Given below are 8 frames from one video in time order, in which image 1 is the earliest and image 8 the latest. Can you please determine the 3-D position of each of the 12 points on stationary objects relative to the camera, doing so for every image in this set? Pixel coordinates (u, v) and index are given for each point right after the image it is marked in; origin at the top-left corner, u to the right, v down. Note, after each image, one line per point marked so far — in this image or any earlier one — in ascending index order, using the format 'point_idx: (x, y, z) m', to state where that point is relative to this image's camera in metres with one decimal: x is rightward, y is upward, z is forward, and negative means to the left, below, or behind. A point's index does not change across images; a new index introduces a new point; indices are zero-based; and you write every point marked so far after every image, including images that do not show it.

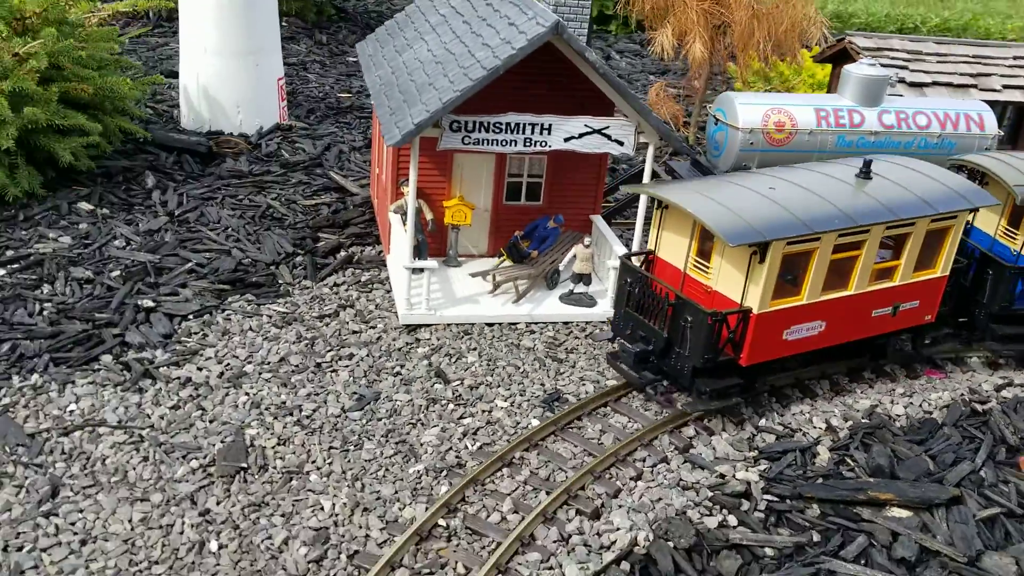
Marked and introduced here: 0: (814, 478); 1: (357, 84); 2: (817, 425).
0: (+2.5, -1.6, +7.8) m
1: (-3.3, +4.3, +19.8) m
2: (+2.9, -1.3, +8.6) m
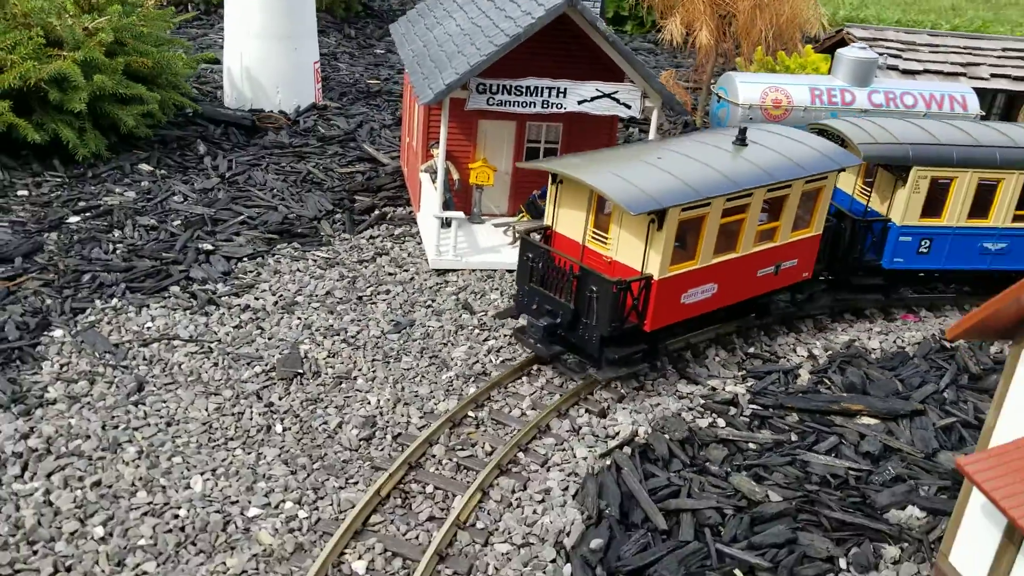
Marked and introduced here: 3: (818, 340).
0: (+2.7, -1.0, +8.9) m
1: (-2.9, +4.9, +21.0) m
2: (+3.0, -0.7, +9.8) m
3: (+3.3, -0.6, +10.1) m
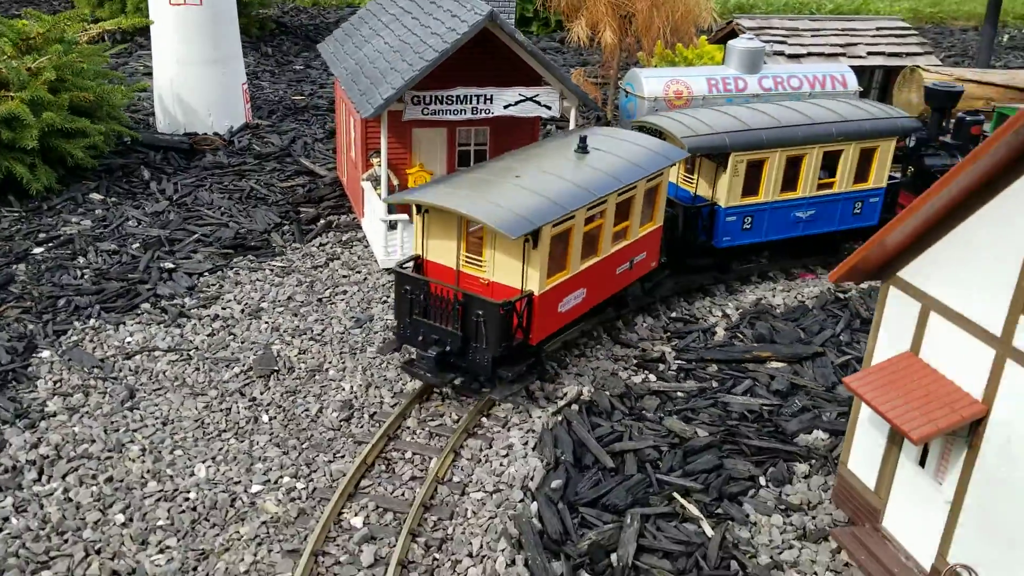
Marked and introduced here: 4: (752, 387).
0: (+2.2, -0.6, +10.2) m
1: (-4.8, +4.7, +21.9) m
2: (+2.5, -0.3, +11.1) m
3: (+2.7, -0.2, +11.5) m
4: (+2.5, -1.0, +9.5) m
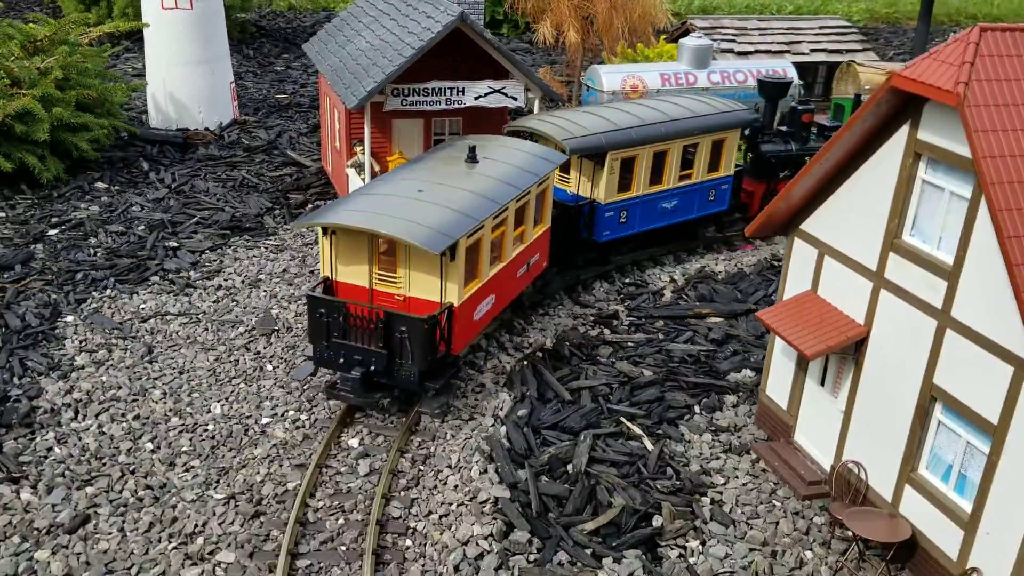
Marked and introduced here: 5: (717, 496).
0: (+1.9, -0.2, +11.7) m
1: (-5.5, +5.0, +23.1) m
2: (+2.1, +0.1, +12.6) m
3: (+2.3, +0.3, +12.9) m
4: (+2.1, -0.6, +10.9) m
5: (+1.8, -1.8, +8.2) m
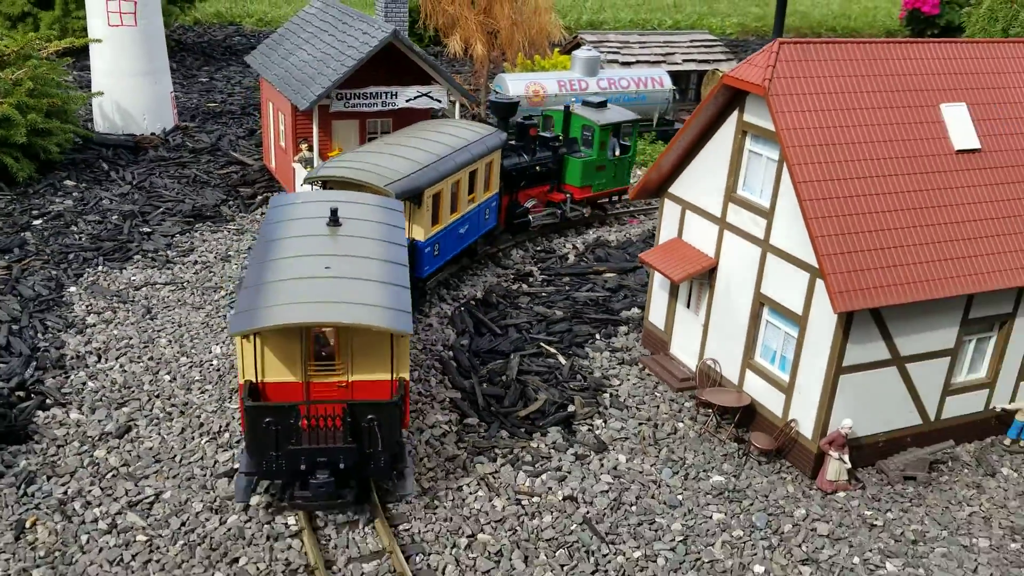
0: (+0.9, +0.3, +14.4) m
1: (-7.9, +5.2, +25.1) m
2: (+0.9, +0.7, +15.3) m
3: (+1.1, +0.8, +15.7) m
4: (+1.2, 0.0, +13.7) m
5: (+1.2, -1.2, +11.0) m
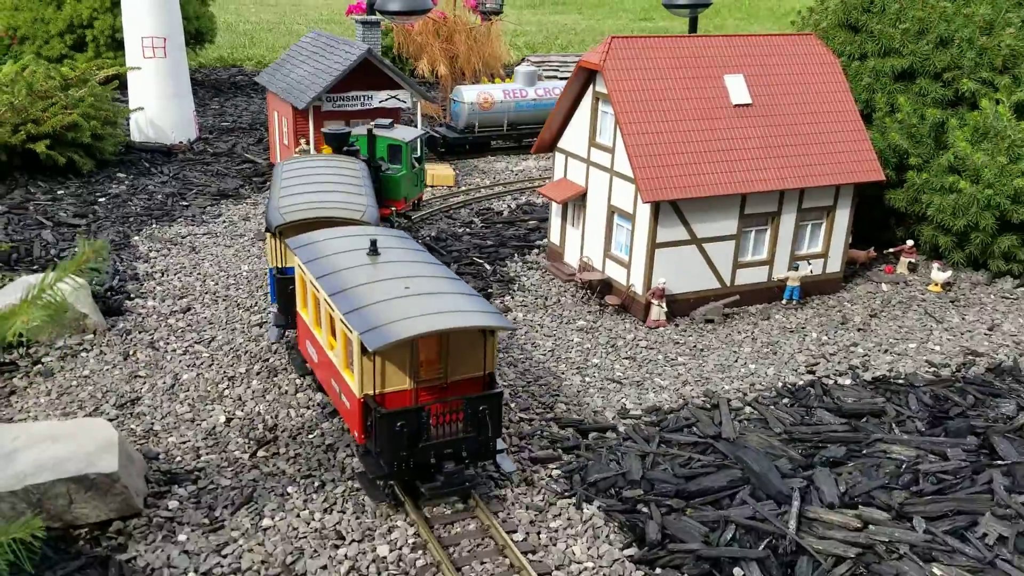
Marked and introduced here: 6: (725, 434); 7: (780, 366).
0: (-0.2, +1.5, +19.4) m
1: (-9.1, +5.5, +30.2) m
2: (-0.2, +1.8, +20.3) m
3: (0.0, +1.9, +20.7) m
4: (+0.1, +1.2, +18.6) m
5: (+0.2, +0.1, +15.8) m
6: (+2.6, -1.8, +11.2) m
7: (+3.8, -1.1, +13.1) m
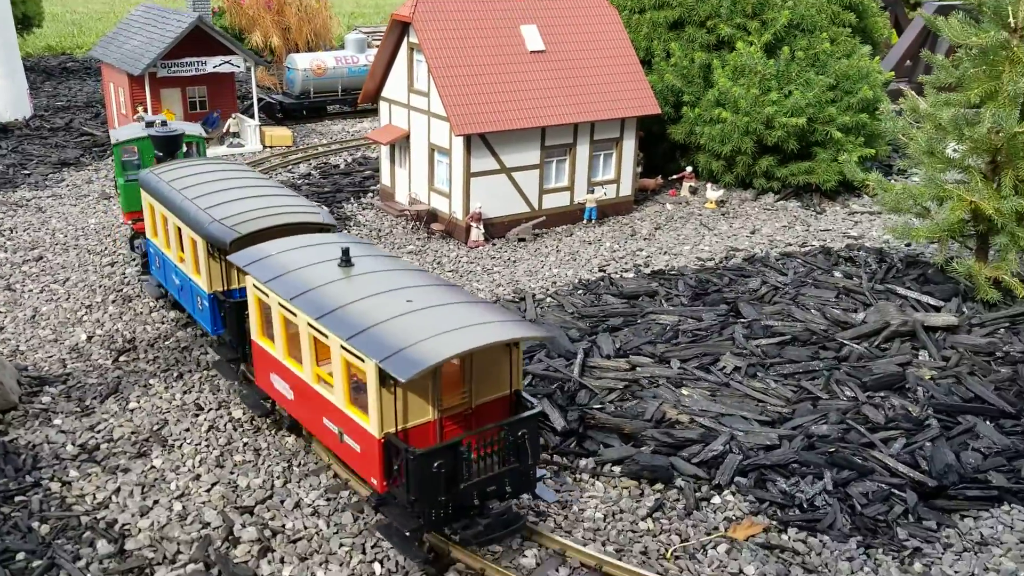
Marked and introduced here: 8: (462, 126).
0: (-4.0, +2.7, +21.0) m
1: (-14.6, +6.2, +30.4) m
2: (-4.1, +3.0, +22.0) m
3: (-3.9, +3.1, +22.4) m
4: (-3.5, +2.4, +20.4) m
5: (-3.0, +1.3, +17.6) m
6: (+0.2, -0.4, +13.4) m
7: (+1.1, +0.3, +15.5) m
8: (-0.9, +2.7, +15.6) m
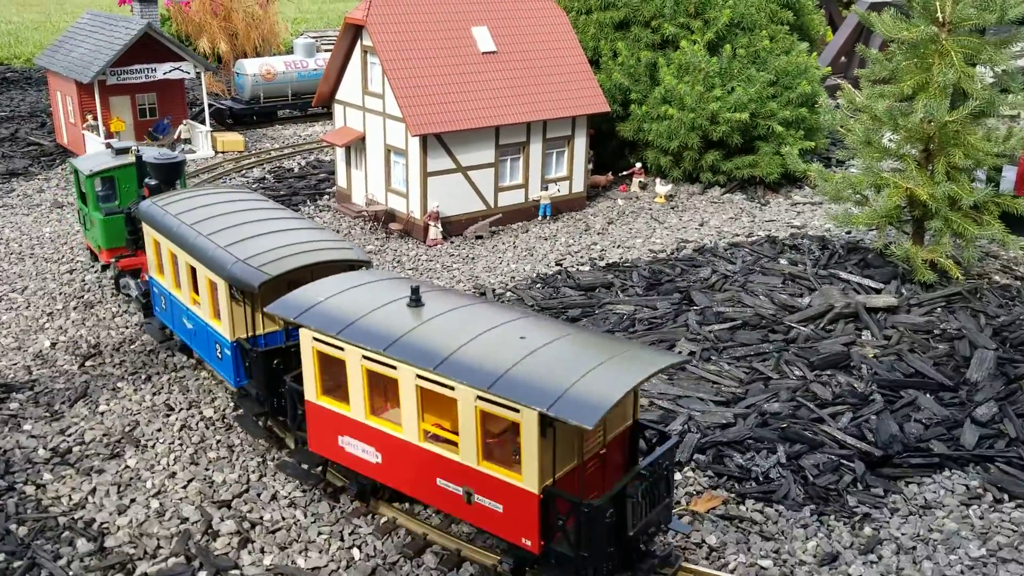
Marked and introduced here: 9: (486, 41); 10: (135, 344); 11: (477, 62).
0: (-5.0, +2.6, +21.2) m
1: (-16.3, +5.8, +29.9) m
2: (-5.2, +2.9, +22.1) m
3: (-5.1, +3.0, +22.5) m
4: (-4.5, +2.3, +20.5) m
5: (-3.8, +1.2, +17.8) m
6: (-0.3, -0.3, +13.8) m
7: (+0.4, +0.4, +15.9) m
8: (-1.6, +2.8, +15.9) m
9: (-0.5, +4.6, +17.4) m
10: (-5.2, -0.8, +12.8) m
11: (-0.7, +4.2, +17.1) m
